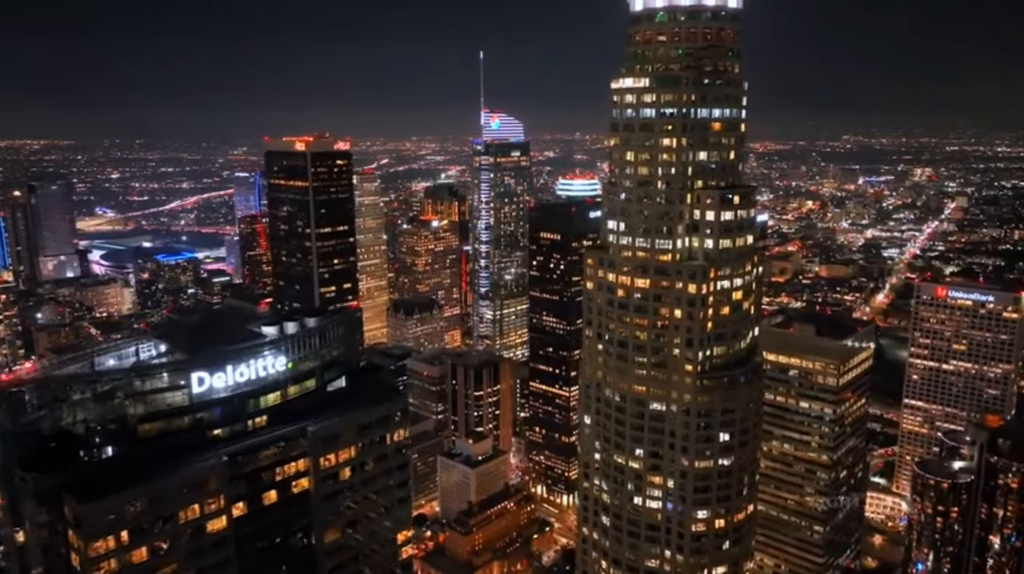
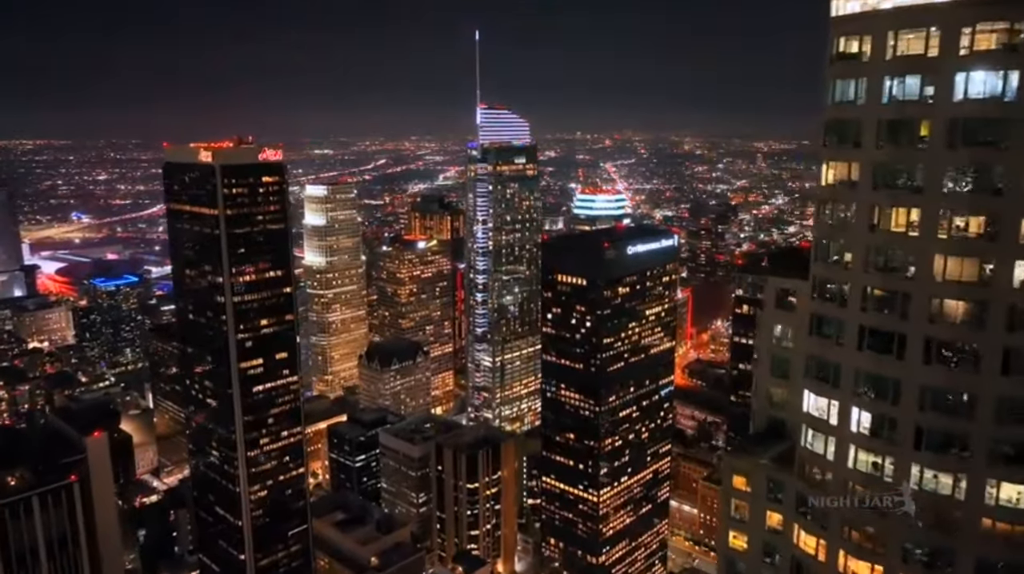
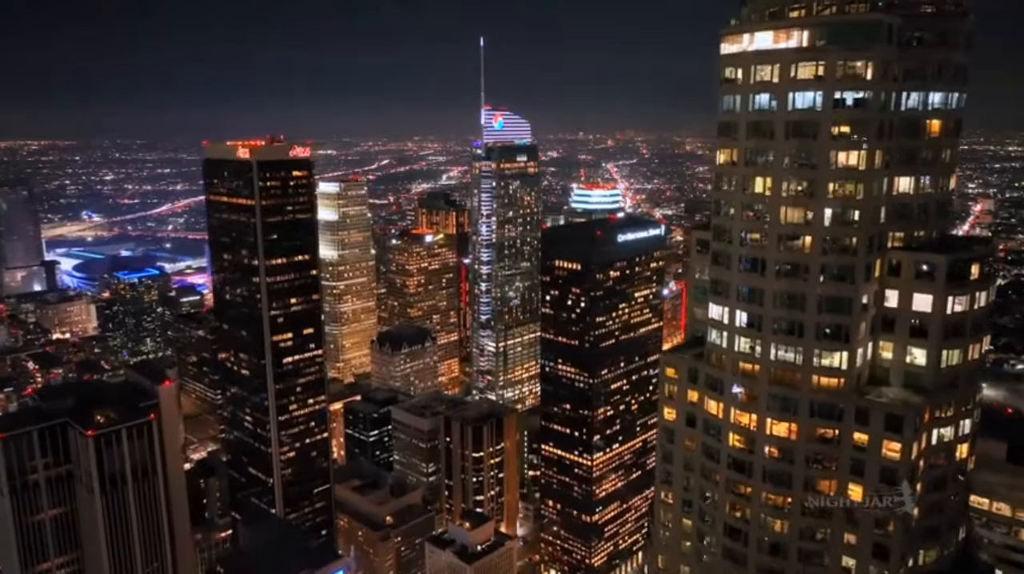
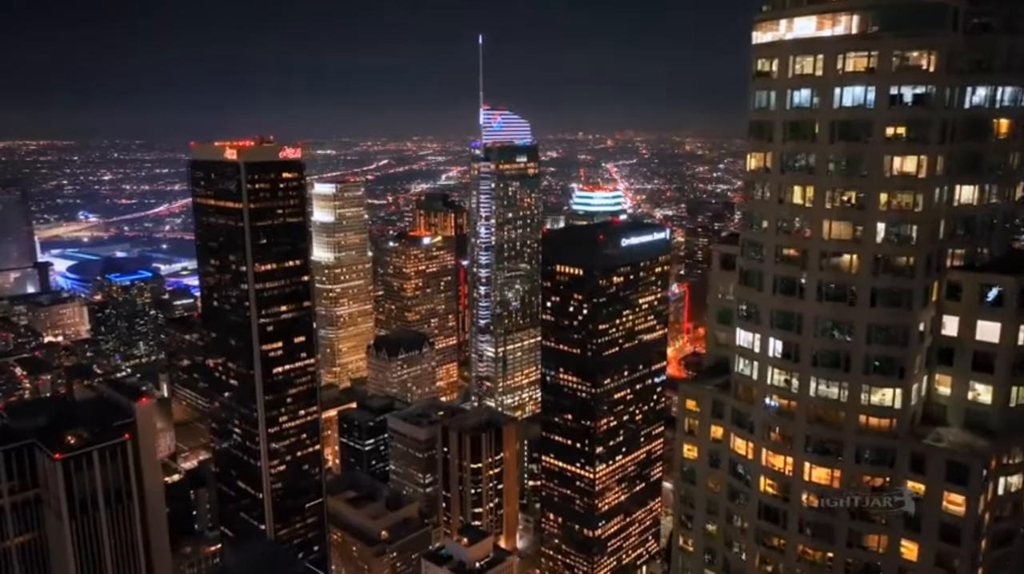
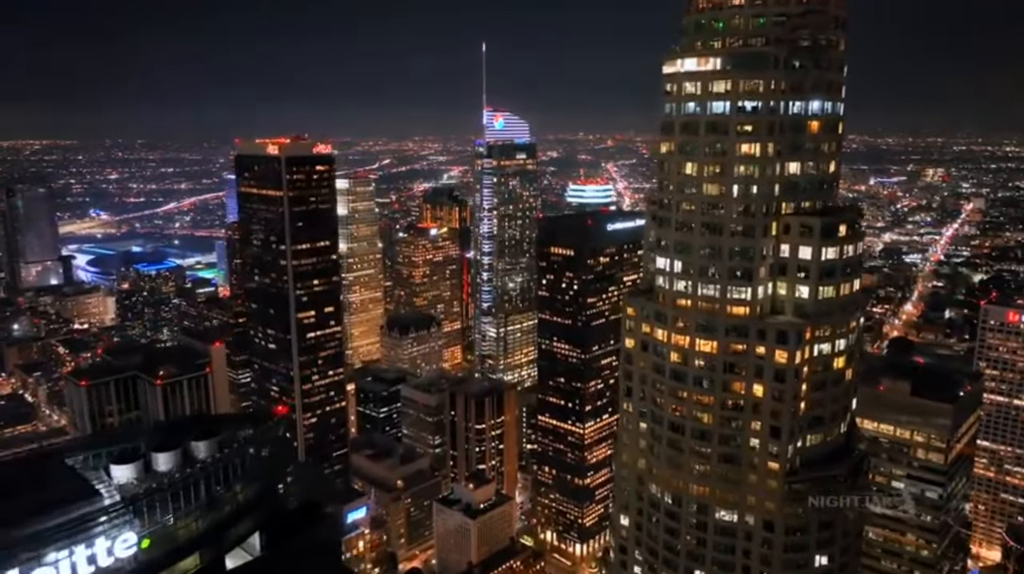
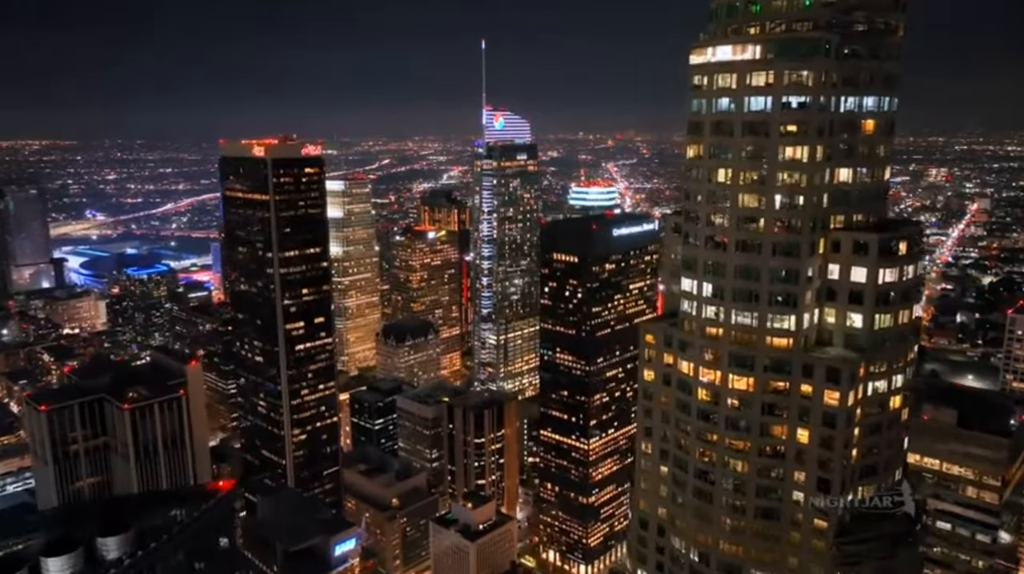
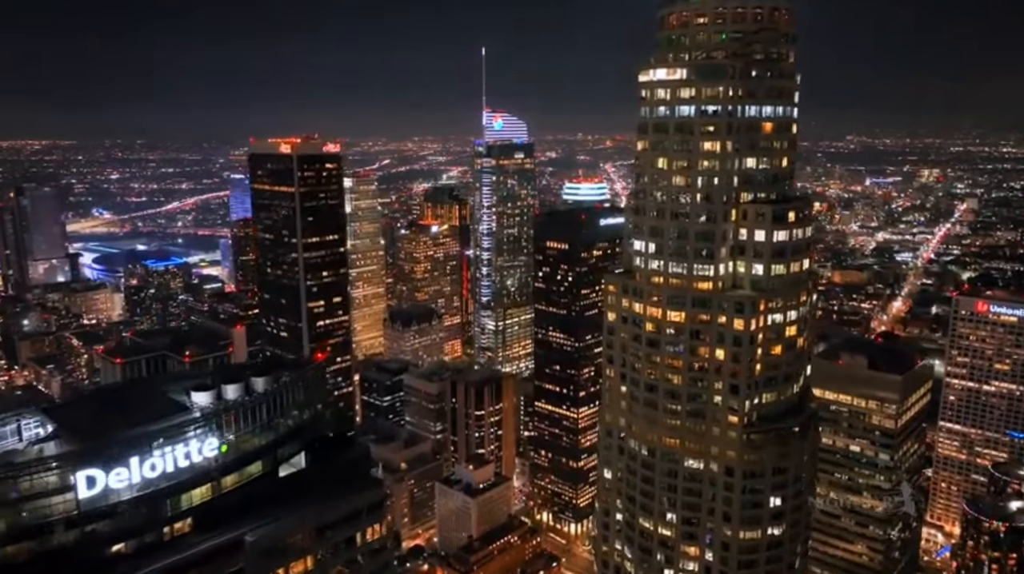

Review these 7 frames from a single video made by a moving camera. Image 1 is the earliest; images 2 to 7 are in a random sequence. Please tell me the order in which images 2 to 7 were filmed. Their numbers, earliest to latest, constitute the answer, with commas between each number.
7, 5, 6, 3, 4, 2
